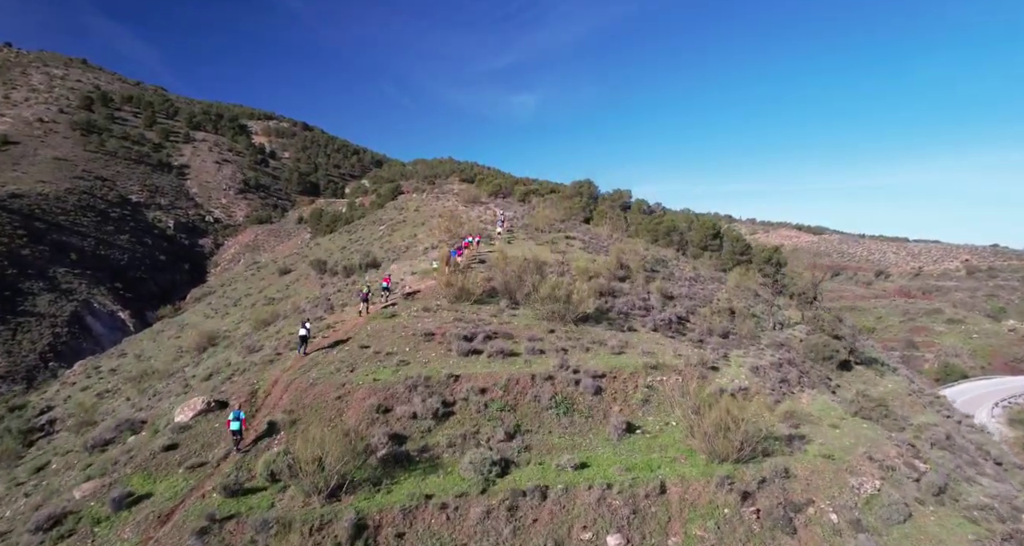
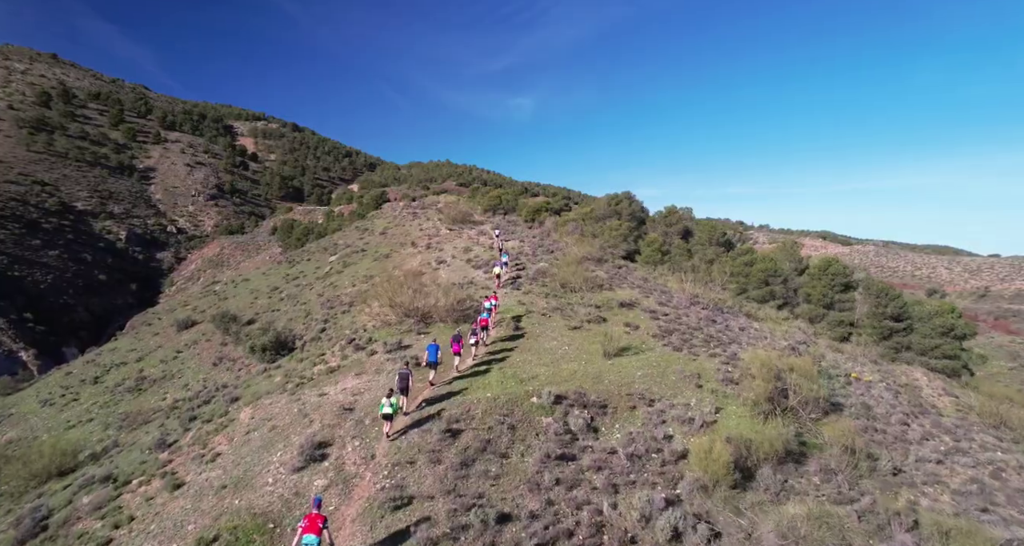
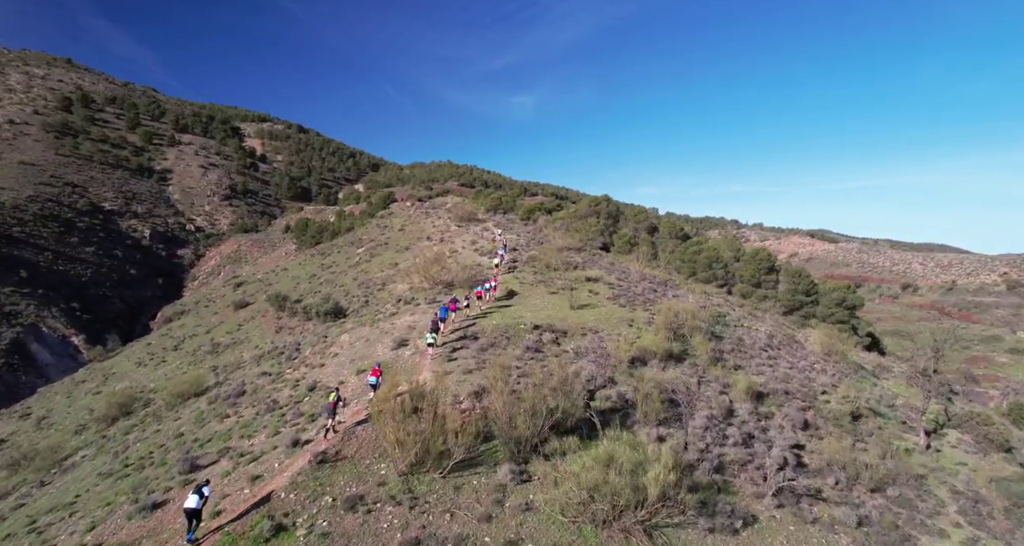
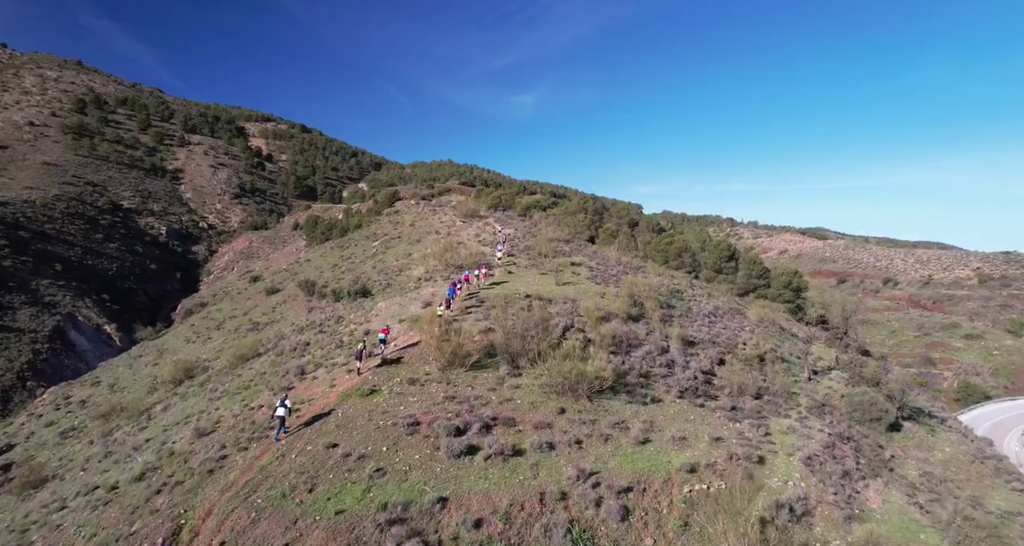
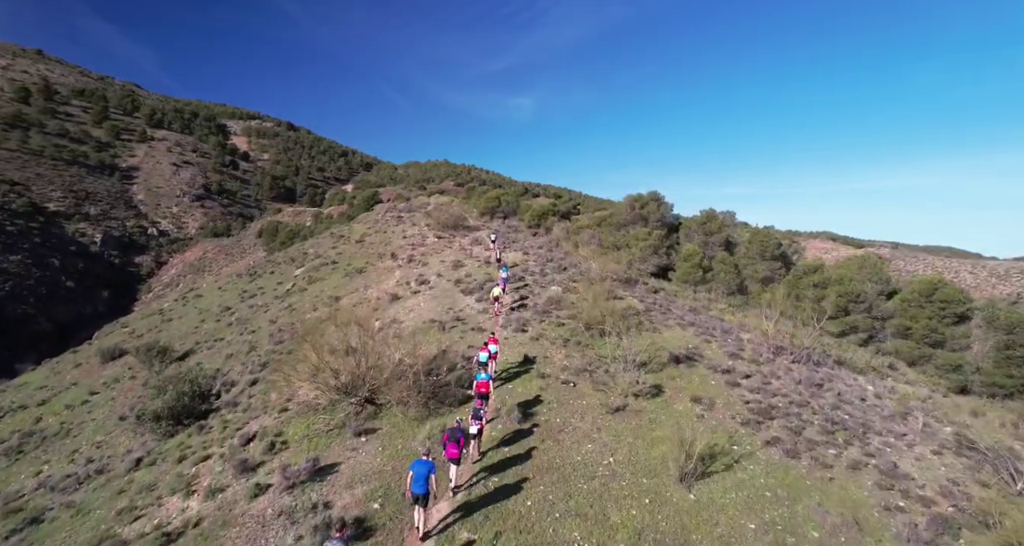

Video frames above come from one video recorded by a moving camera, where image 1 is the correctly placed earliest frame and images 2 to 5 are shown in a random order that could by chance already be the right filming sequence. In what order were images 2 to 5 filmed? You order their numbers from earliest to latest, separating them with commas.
4, 3, 2, 5
